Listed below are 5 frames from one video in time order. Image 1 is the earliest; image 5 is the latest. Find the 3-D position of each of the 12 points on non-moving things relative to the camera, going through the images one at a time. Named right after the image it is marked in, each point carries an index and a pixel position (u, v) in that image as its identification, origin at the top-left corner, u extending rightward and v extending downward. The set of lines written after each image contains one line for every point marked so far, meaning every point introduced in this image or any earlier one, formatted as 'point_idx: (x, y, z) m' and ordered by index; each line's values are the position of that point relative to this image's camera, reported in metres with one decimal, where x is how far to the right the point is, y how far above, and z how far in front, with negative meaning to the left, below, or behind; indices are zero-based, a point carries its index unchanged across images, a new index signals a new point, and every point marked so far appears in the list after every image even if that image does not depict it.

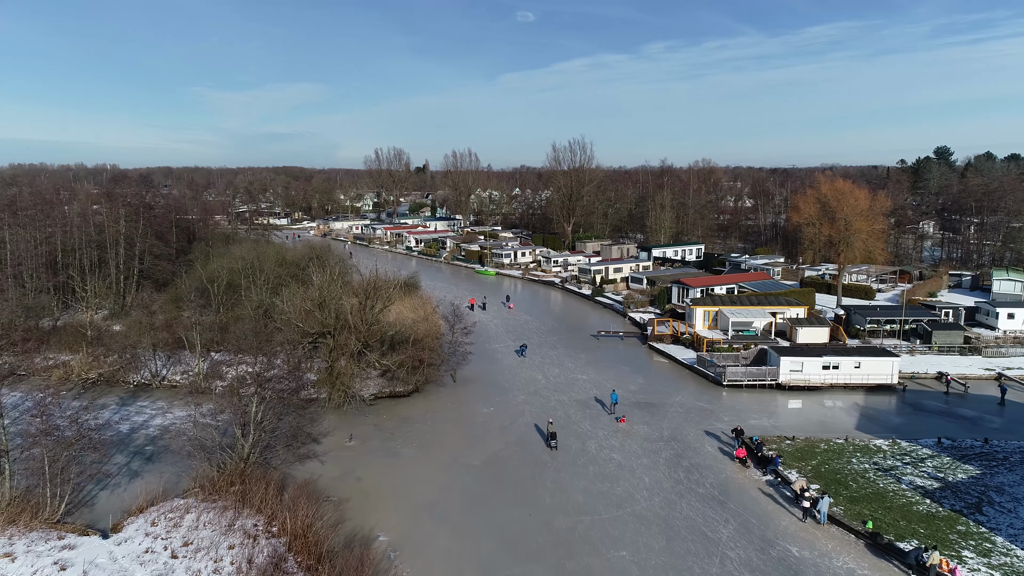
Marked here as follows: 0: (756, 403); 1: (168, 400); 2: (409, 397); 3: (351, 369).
0: (+6.5, -3.1, +18.8) m
1: (-9.3, -3.0, +19.1) m
2: (-2.8, -3.0, +19.4) m
3: (-4.1, -2.1, +18.1) m
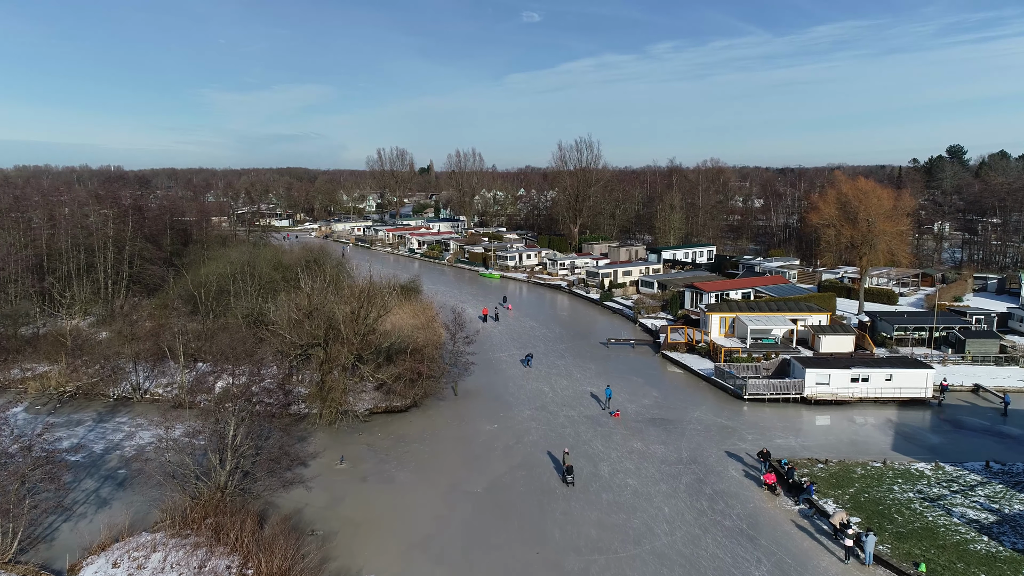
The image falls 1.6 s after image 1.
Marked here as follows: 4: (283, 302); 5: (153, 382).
0: (+6.6, -3.3, +17.4) m
1: (-9.2, -3.2, +17.9) m
2: (-2.7, -3.2, +18.0) m
3: (-4.0, -2.3, +16.8) m
4: (-6.5, -0.4, +19.7) m
5: (-10.1, -2.7, +20.0) m
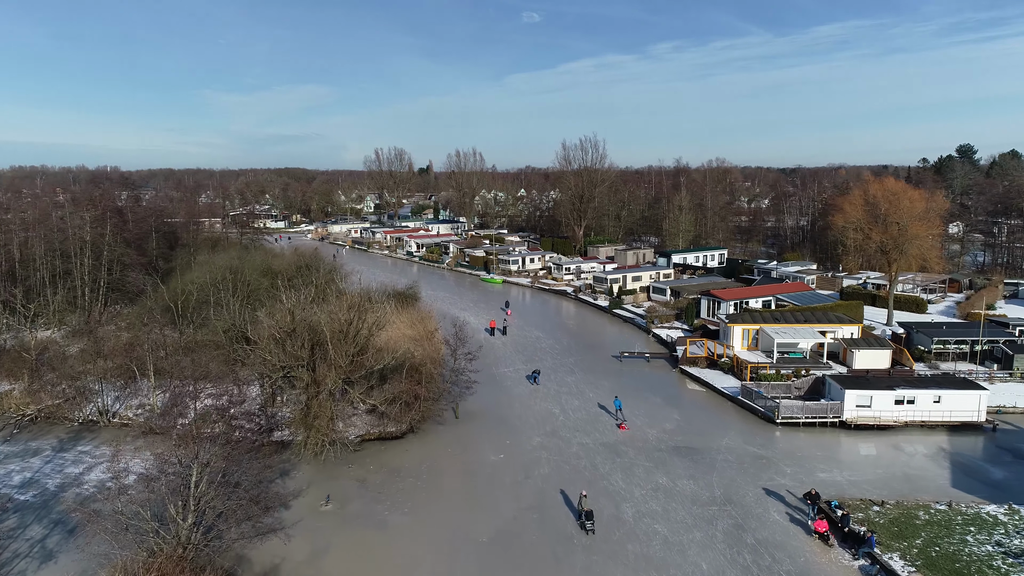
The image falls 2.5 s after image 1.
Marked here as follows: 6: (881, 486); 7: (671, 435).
0: (+6.8, -3.6, +15.6) m
1: (-9.0, -3.5, +16.0) m
2: (-2.5, -3.5, +16.2) m
3: (-3.8, -2.6, +15.0) m
4: (-6.3, -0.7, +17.9) m
5: (-10.0, -3.0, +18.1) m
6: (+7.1, -3.8, +13.5) m
7: (+3.7, -3.4, +16.3) m
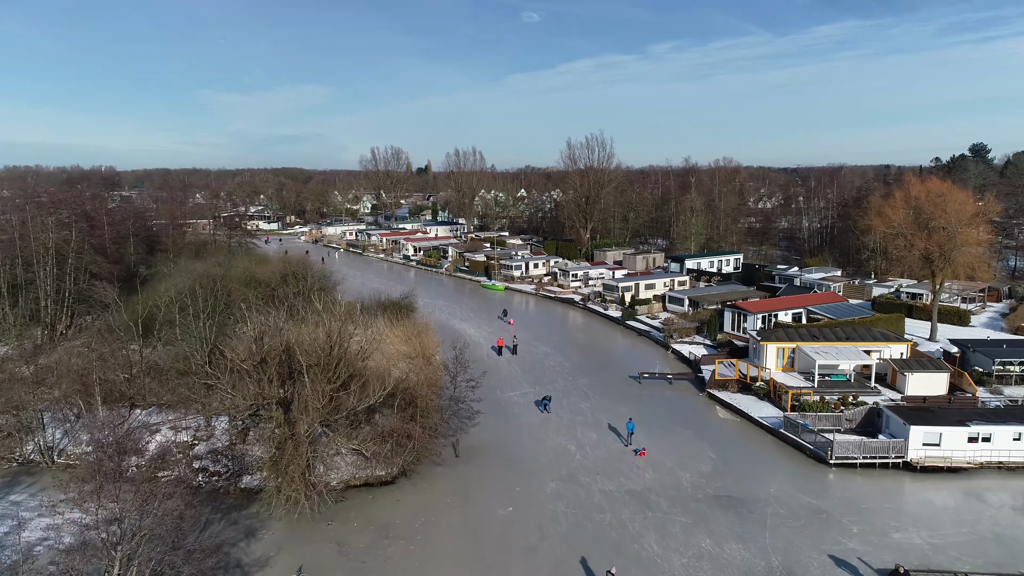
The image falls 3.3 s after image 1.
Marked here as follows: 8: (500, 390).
0: (+7.0, -3.9, +13.2) m
1: (-8.8, -3.9, +13.6) m
2: (-2.3, -3.8, +13.9) m
3: (-3.7, -3.0, +12.6) m
4: (-6.1, -1.1, +15.5) m
5: (-9.8, -3.4, +15.8) m
6: (+7.2, -4.2, +11.2) m
7: (+3.8, -3.8, +13.9) m
8: (-0.3, -2.8, +19.3) m
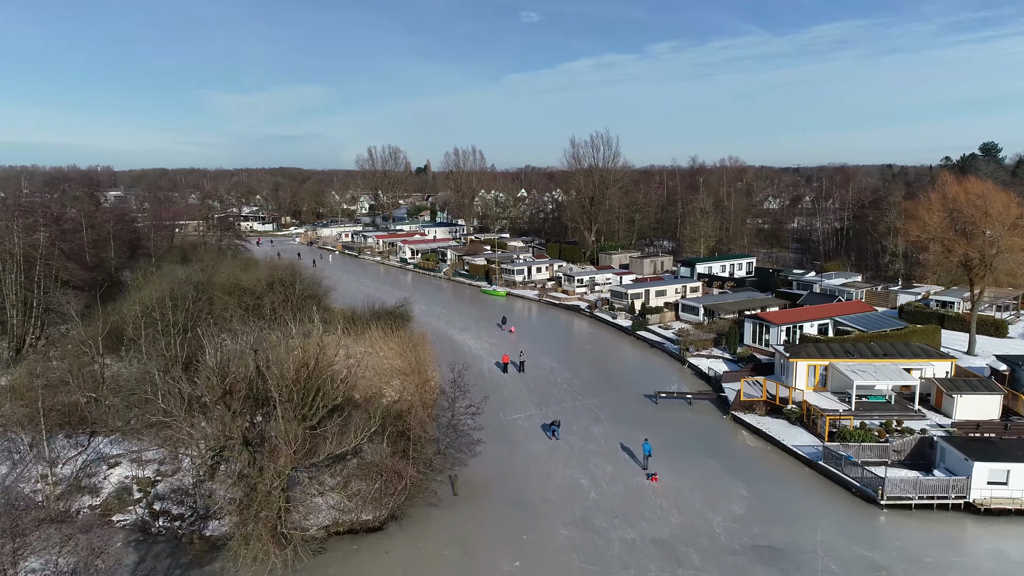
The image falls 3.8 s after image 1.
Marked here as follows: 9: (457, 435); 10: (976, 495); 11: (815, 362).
0: (+7.1, -4.2, +11.4) m
1: (-8.7, -4.2, +11.9) m
2: (-2.2, -4.1, +12.1) m
3: (-3.6, -3.3, +10.9) m
4: (-6.0, -1.4, +13.7) m
5: (-9.7, -3.6, +14.0) m
6: (+7.4, -4.5, +9.4) m
7: (+4.0, -4.1, +12.1) m
8: (-0.2, -3.0, +17.5) m
9: (-1.1, -3.0, +14.6) m
10: (+8.2, -3.7, +12.5) m
11: (+7.6, -1.8, +17.8) m
